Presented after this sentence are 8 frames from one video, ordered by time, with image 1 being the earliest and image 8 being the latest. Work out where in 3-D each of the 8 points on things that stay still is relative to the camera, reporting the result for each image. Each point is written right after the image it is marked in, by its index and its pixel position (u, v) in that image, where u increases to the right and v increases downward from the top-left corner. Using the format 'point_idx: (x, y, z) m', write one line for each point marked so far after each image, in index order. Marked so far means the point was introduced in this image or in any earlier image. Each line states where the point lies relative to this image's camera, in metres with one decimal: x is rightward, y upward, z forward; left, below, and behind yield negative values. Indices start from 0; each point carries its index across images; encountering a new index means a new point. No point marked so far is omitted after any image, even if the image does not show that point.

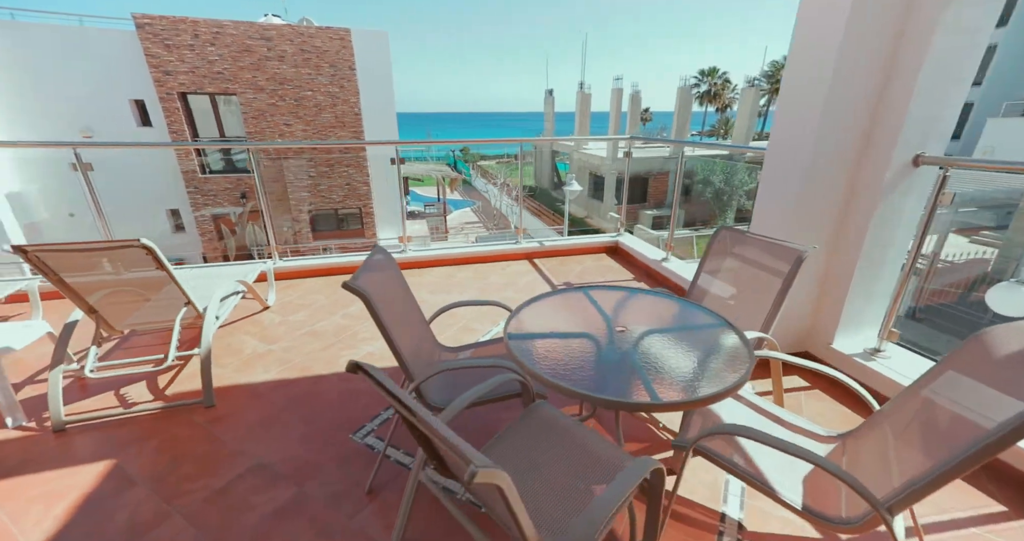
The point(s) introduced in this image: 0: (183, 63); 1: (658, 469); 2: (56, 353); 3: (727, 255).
0: (-6.8, +4.4, +8.6) m
1: (+0.3, -0.5, +0.9) m
2: (-1.8, -0.3, +1.6) m
3: (+0.9, +0.1, +1.7) m
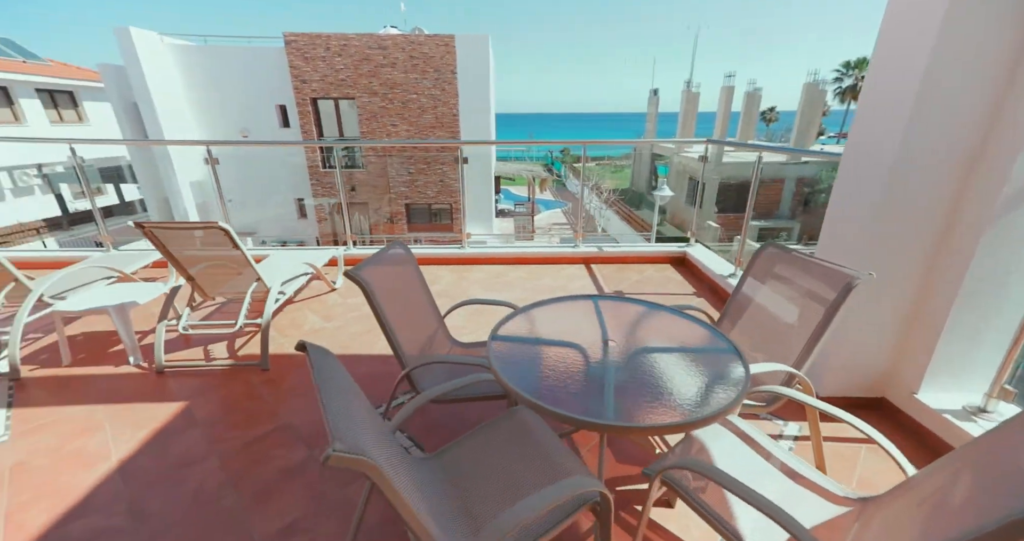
0: (-4.7, +4.9, +9.9) m
1: (+0.2, -0.5, +0.9) m
2: (-1.7, -0.2, +2.0) m
3: (+0.9, 0.0, +1.5) m
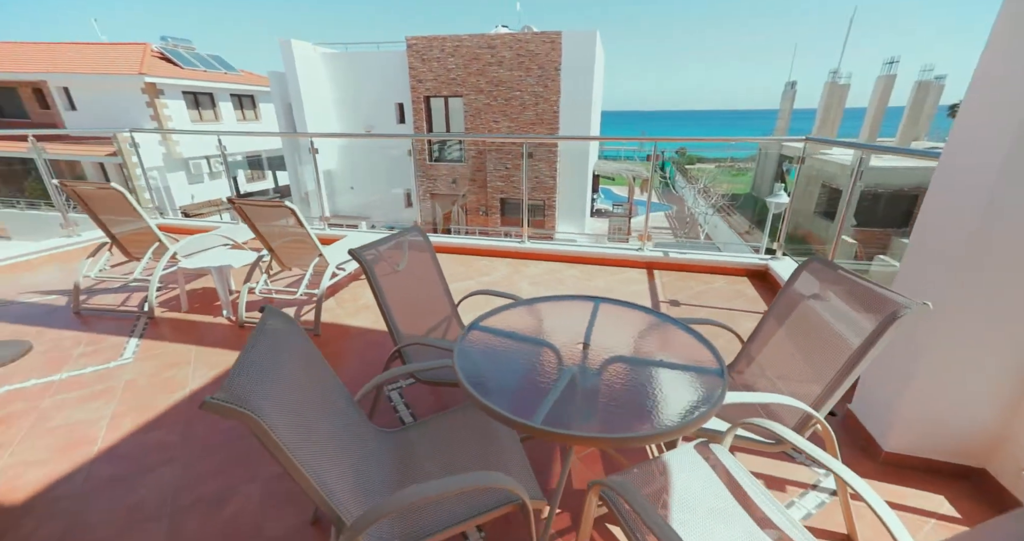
0: (-2.1, +5.3, +10.7) m
1: (0.0, -0.5, +0.9) m
2: (-1.5, 0.0, +2.4) m
3: (+0.9, -0.1, +1.3) m
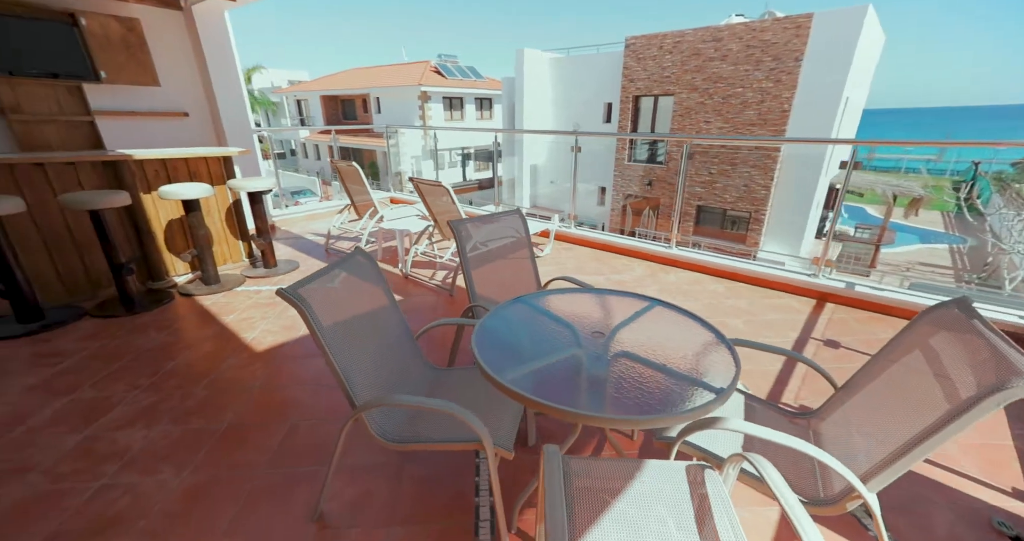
0: (+3.5, +5.2, +10.5) m
1: (-0.1, -0.4, +1.0) m
2: (-0.7, +0.2, +3.0) m
3: (+1.0, -0.2, +0.9) m
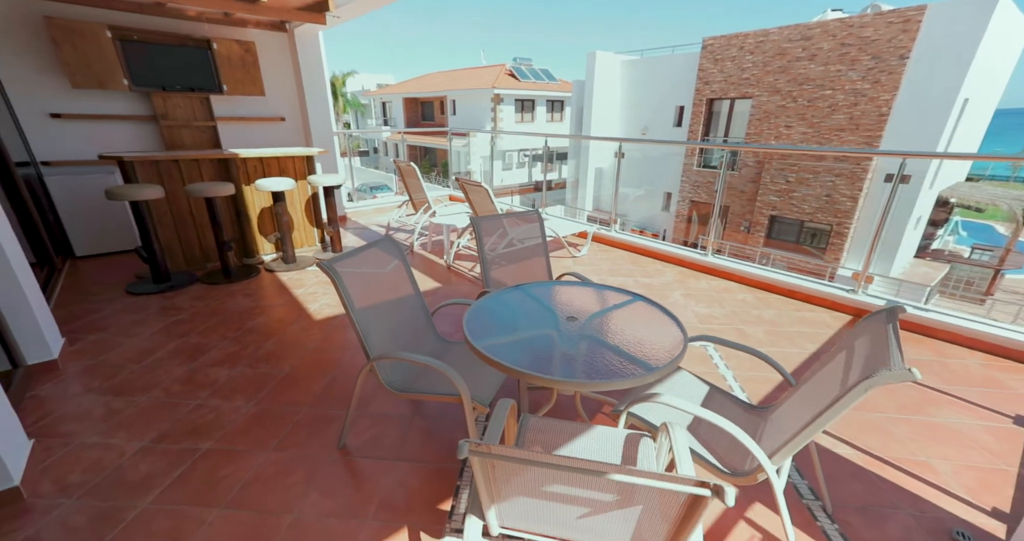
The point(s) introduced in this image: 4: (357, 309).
0: (+5.2, +4.9, +10.1) m
1: (-0.2, -0.4, +1.3) m
2: (-0.4, +0.3, +3.4) m
3: (+0.9, -0.2, +1.0) m
4: (-0.5, -0.1, +1.4) m
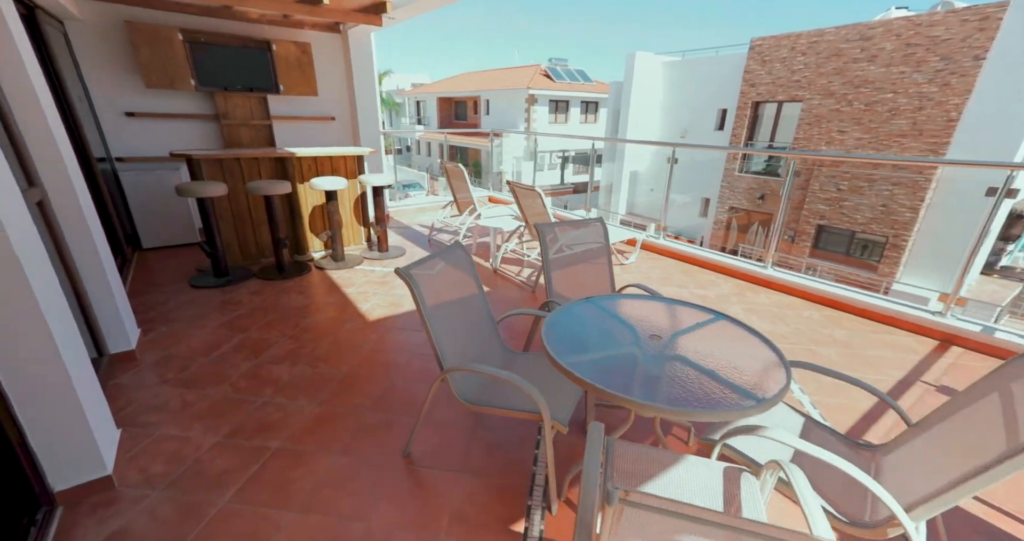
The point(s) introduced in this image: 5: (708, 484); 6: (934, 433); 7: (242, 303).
0: (+6.1, +4.7, +9.7) m
1: (+0.1, -0.4, +1.2) m
2: (0.0, +0.3, +3.3) m
3: (+1.1, -0.3, +0.9) m
4: (-0.3, -0.2, +1.4) m
5: (+0.5, -0.6, +1.0) m
6: (+1.0, -0.4, +1.0) m
7: (-1.8, -0.2, +2.7) m
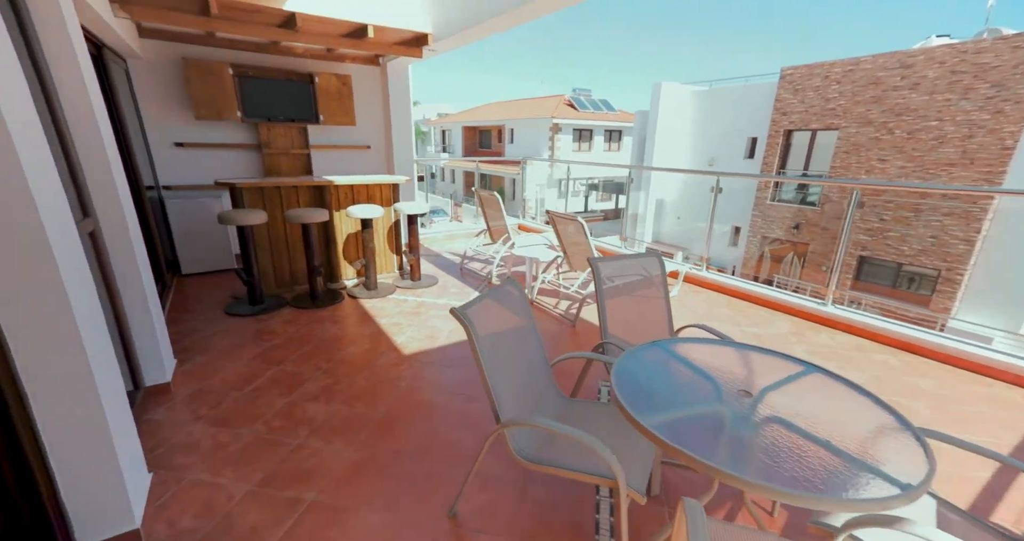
0: (+6.8, +3.9, +9.5) m
1: (+0.3, -0.5, +1.1) m
2: (+0.3, 0.0, +3.2) m
3: (+1.3, -0.4, +0.7) m
4: (-0.1, -0.3, +1.3) m
5: (+0.7, -0.7, +0.8) m
6: (+1.2, -0.5, +0.8) m
7: (-1.5, -0.4, +2.6) m
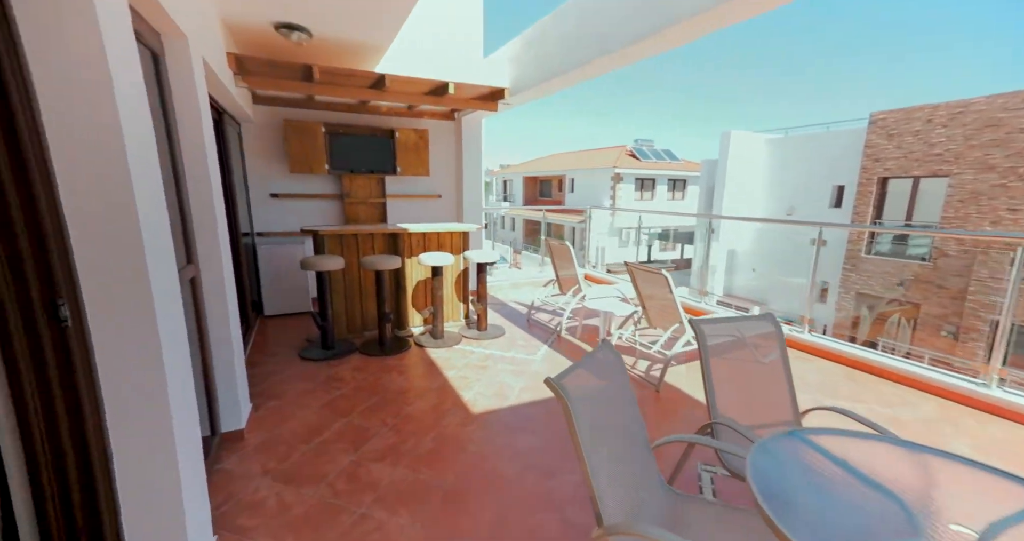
0: (+8.3, +2.6, +8.7) m
1: (+0.5, -0.7, +0.8) m
2: (+0.8, -0.4, +2.9) m
3: (+1.4, -0.5, +0.3) m
4: (+0.2, -0.5, +1.0) m
5: (+0.8, -0.8, +0.5) m
6: (+1.4, -0.7, +0.4) m
7: (-1.1, -0.7, +2.6) m
